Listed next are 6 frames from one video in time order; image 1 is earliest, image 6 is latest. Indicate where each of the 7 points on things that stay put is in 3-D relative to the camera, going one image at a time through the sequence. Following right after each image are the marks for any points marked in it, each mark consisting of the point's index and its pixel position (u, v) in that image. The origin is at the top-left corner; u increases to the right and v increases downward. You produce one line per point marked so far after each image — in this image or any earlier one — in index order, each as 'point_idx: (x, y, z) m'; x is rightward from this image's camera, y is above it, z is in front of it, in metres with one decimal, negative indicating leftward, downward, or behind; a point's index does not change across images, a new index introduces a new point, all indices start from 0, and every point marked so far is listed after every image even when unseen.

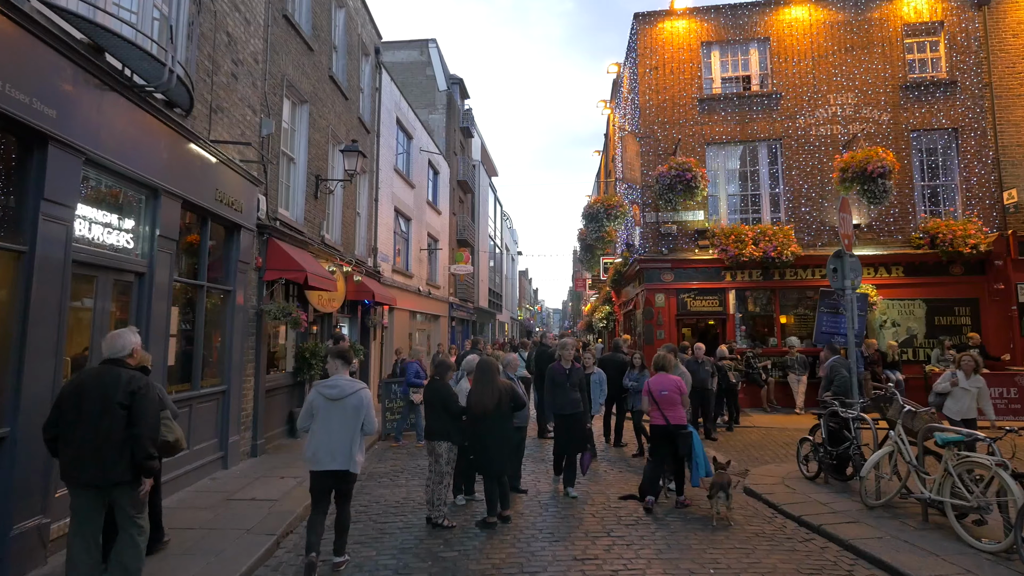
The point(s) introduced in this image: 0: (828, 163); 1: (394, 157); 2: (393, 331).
0: (+8.0, +3.2, +14.5) m
1: (-3.8, +4.2, +18.4) m
2: (-3.6, -1.3, +17.3) m
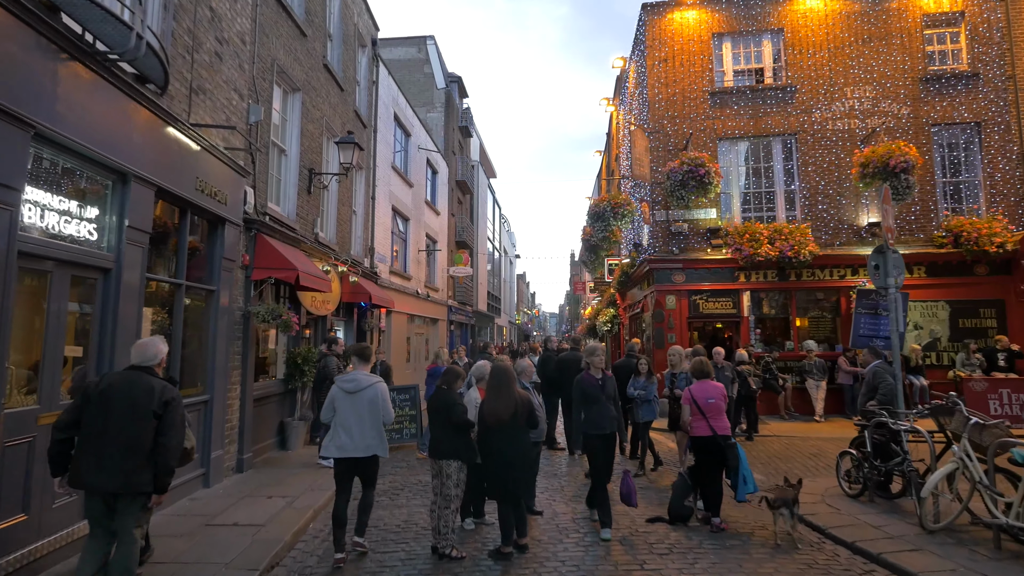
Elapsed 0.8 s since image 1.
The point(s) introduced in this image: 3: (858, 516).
0: (+8.1, +3.2, +13.9) m
1: (-3.7, +4.2, +17.7) m
2: (-3.5, -1.3, +16.6) m
3: (+3.6, -2.4, +6.0) m
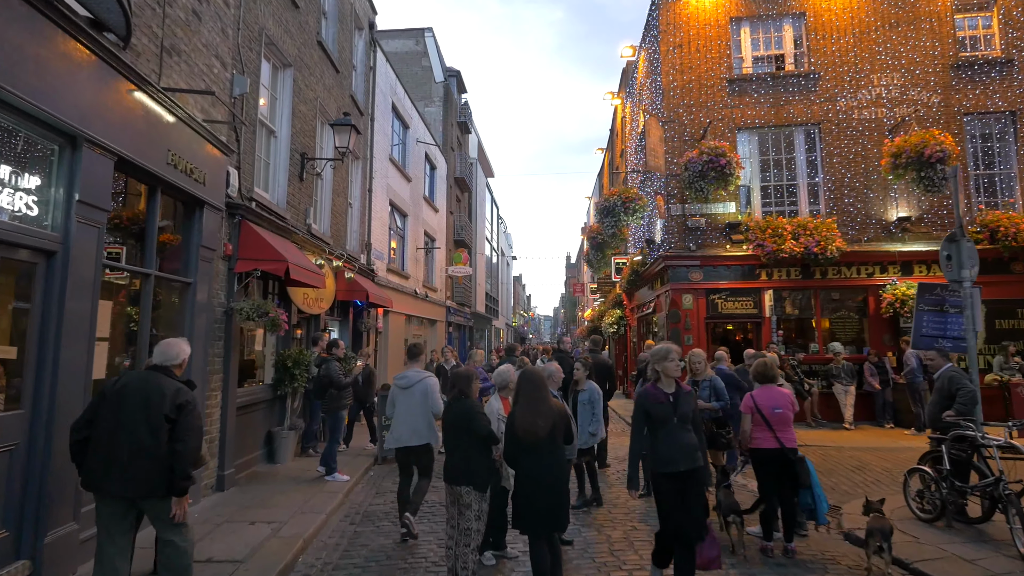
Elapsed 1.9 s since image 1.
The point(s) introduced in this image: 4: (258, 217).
0: (+8.3, +3.2, +13.1) m
1: (-3.6, +4.2, +16.8) m
2: (-3.4, -1.3, +15.6) m
3: (+3.9, -2.3, +5.1) m
4: (-3.5, +1.0, +7.8) m
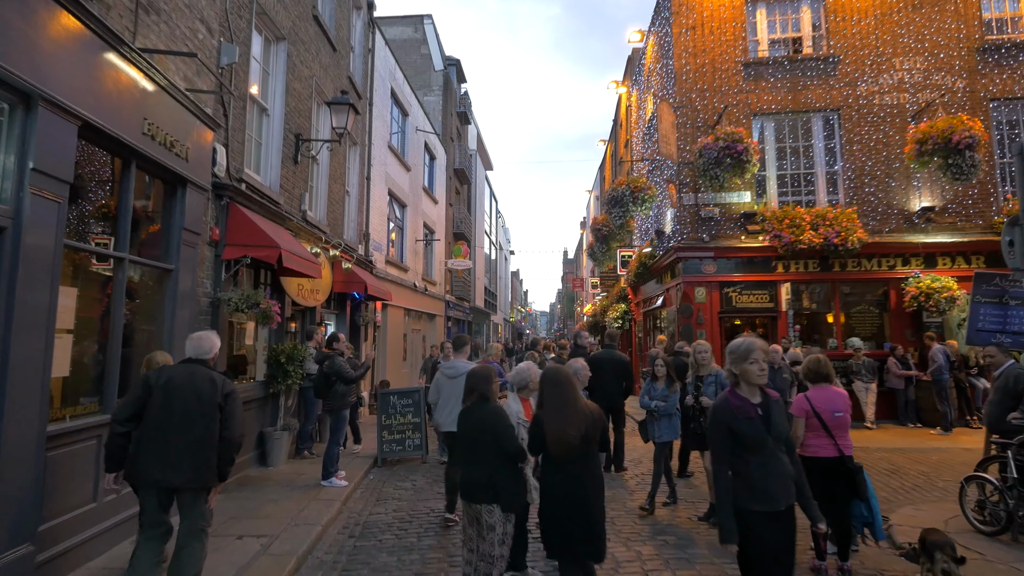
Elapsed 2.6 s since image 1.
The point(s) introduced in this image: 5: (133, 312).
0: (+8.4, +3.3, +12.5) m
1: (-3.5, +4.4, +16.2) m
2: (-3.3, -1.1, +15.0) m
3: (+4.0, -2.2, +4.6) m
4: (-3.3, +1.1, +7.1) m
5: (-3.5, -0.2, +5.3) m
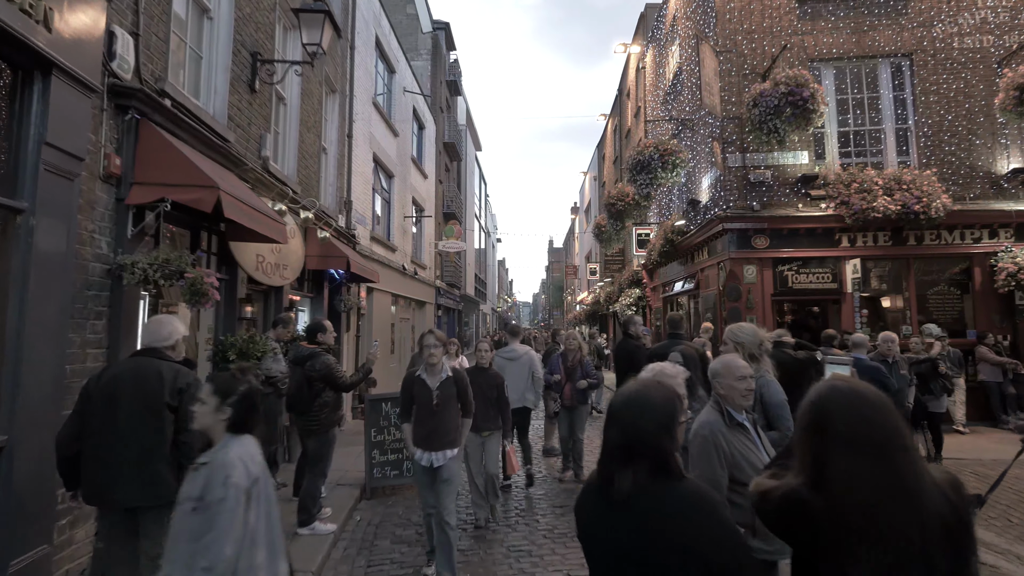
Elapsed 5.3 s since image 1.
0: (+8.6, +3.8, +10.6) m
1: (-3.4, +4.9, +13.8) m
2: (-3.1, -0.7, +12.8) m
3: (+4.5, -1.9, +2.6) m
4: (-2.9, +1.4, +4.8) m
5: (-3.0, 0.0, +3.1) m
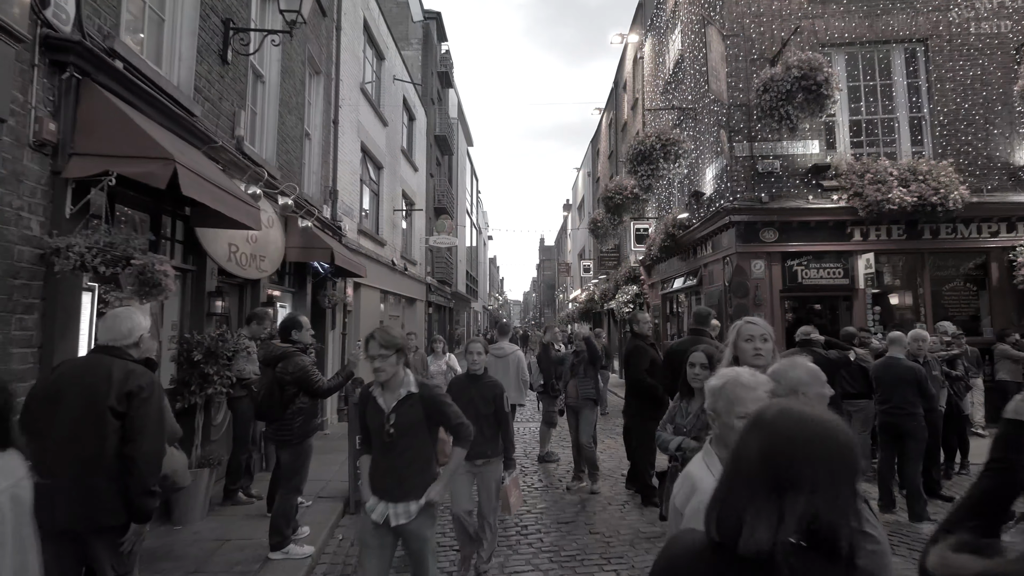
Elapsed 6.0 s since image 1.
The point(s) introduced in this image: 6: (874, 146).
0: (+8.6, +3.8, +10.1) m
1: (-3.5, +5.0, +13.2) m
2: (-3.2, -0.6, +12.1) m
3: (+4.6, -1.9, +2.1) m
4: (-2.9, +1.5, +4.2) m
5: (-3.0, +0.1, +2.4) m
6: (+6.6, +2.6, +10.3) m
